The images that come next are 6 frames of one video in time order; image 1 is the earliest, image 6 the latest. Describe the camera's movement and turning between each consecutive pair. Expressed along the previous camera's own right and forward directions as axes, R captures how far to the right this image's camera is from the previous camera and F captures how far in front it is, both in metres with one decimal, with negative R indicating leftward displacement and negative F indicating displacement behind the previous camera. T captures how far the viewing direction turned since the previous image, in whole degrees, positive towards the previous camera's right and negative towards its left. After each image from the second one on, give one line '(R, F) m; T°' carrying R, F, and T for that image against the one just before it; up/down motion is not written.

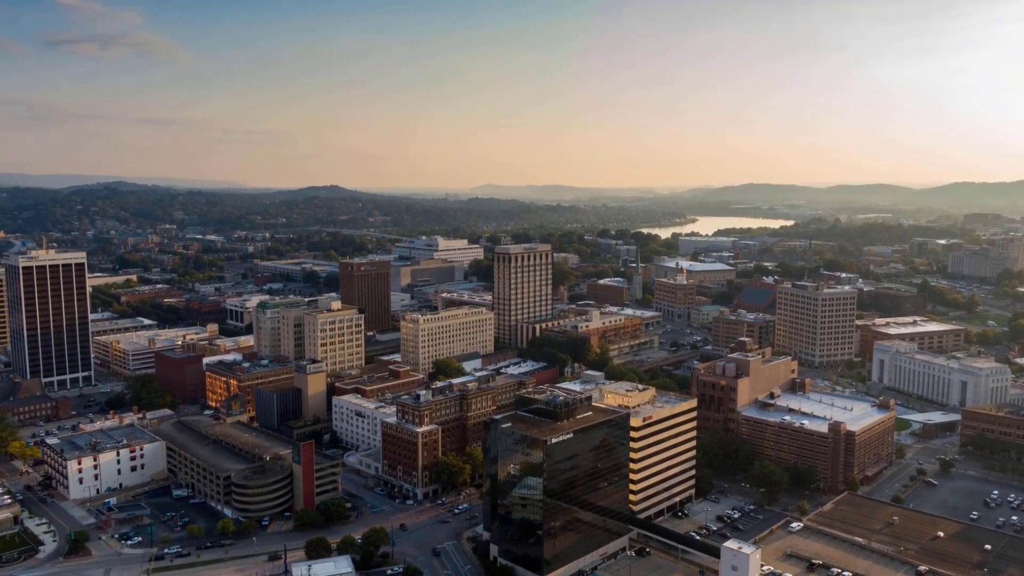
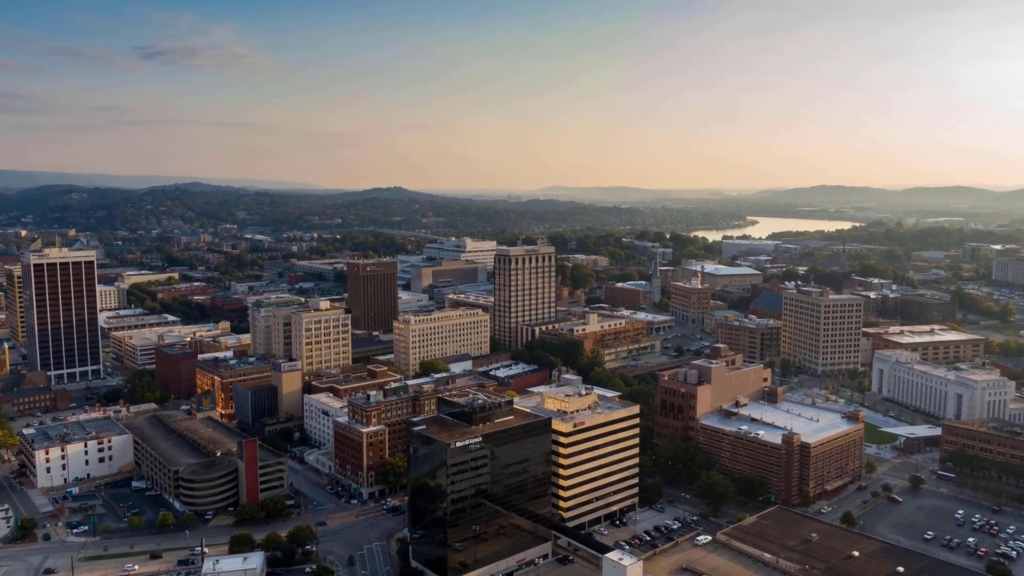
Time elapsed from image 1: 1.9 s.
(+6.9, +0.4) m; -5°
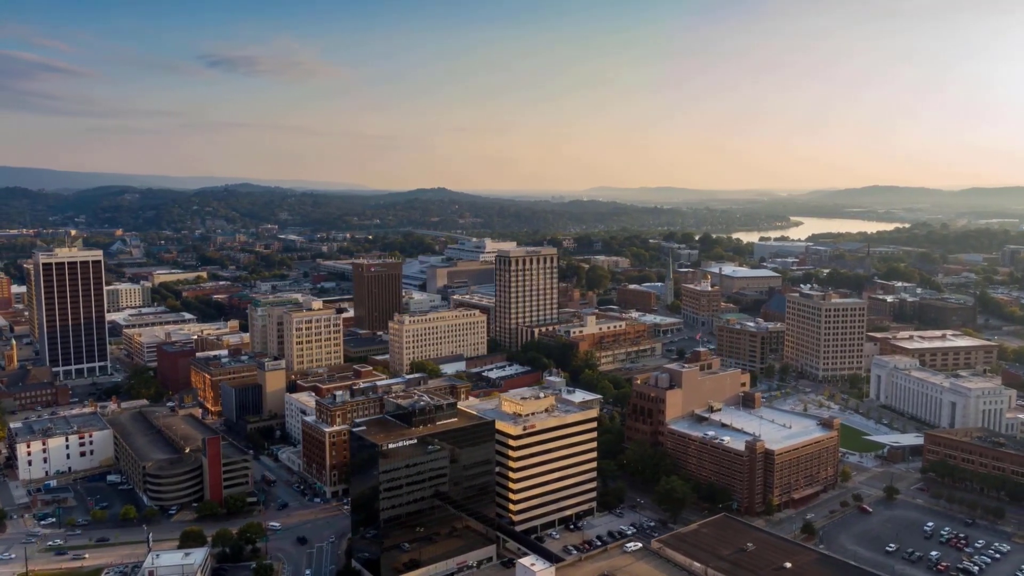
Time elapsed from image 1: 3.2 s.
(+4.9, +0.3) m; -3°
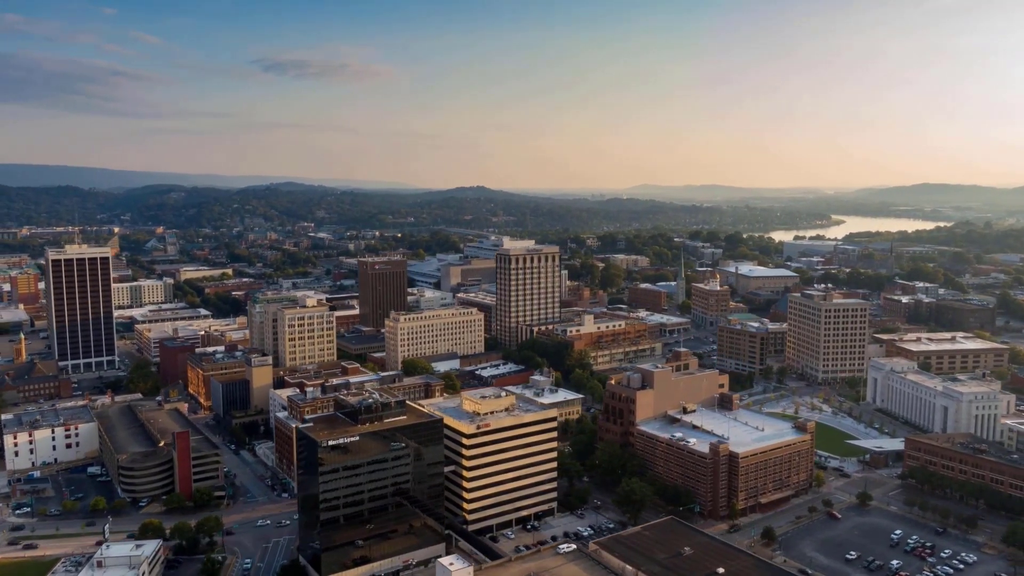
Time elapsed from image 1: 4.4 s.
(+4.4, +0.3) m; -3°
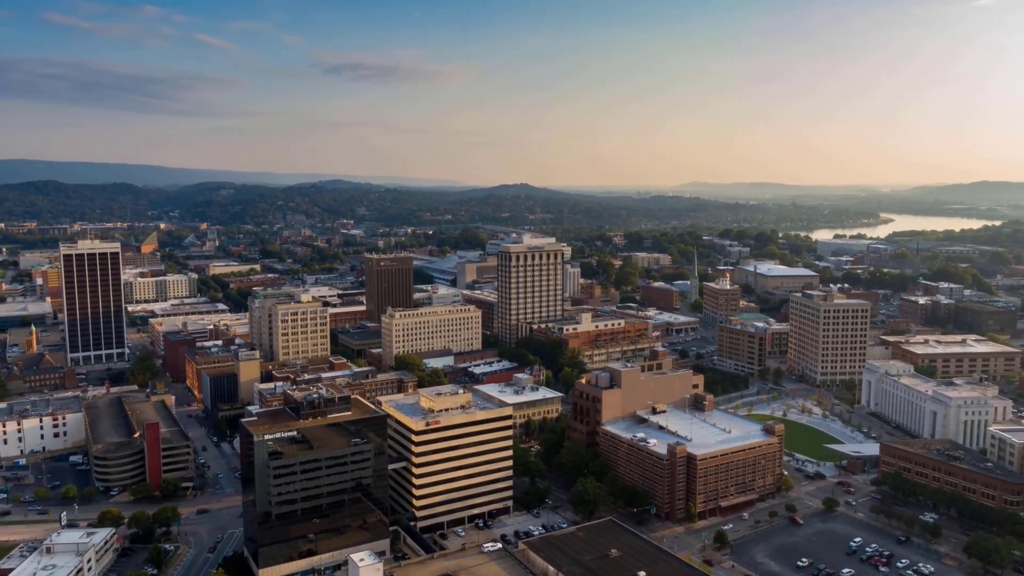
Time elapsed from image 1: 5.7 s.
(+4.9, +0.3) m; -3°
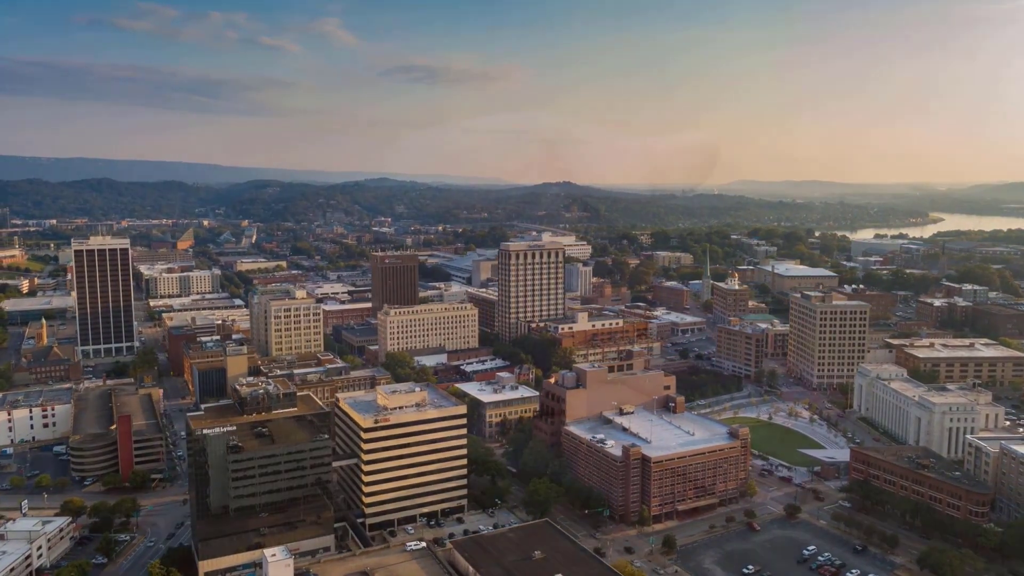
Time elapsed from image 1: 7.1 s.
(+4.9, +0.3) m; -3°
